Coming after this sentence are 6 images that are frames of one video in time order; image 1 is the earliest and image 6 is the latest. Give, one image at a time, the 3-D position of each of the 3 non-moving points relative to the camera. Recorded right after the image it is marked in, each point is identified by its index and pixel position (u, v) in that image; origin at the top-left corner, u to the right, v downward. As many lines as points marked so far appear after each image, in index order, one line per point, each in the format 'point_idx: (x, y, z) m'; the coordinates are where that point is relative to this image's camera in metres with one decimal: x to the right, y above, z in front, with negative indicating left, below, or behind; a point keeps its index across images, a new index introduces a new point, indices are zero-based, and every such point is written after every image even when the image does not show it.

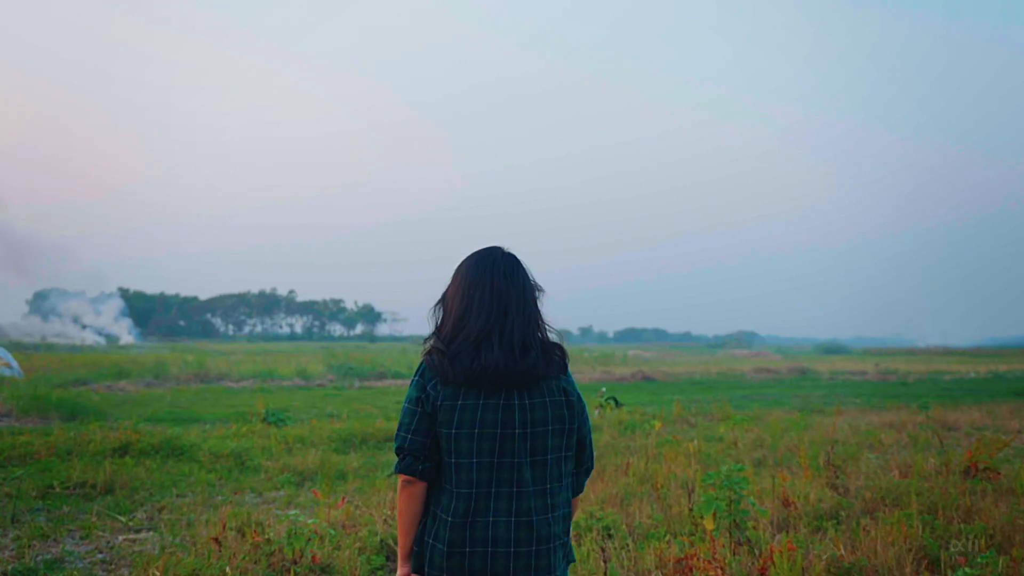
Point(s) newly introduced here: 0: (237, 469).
0: (-2.6, -1.7, +7.1) m
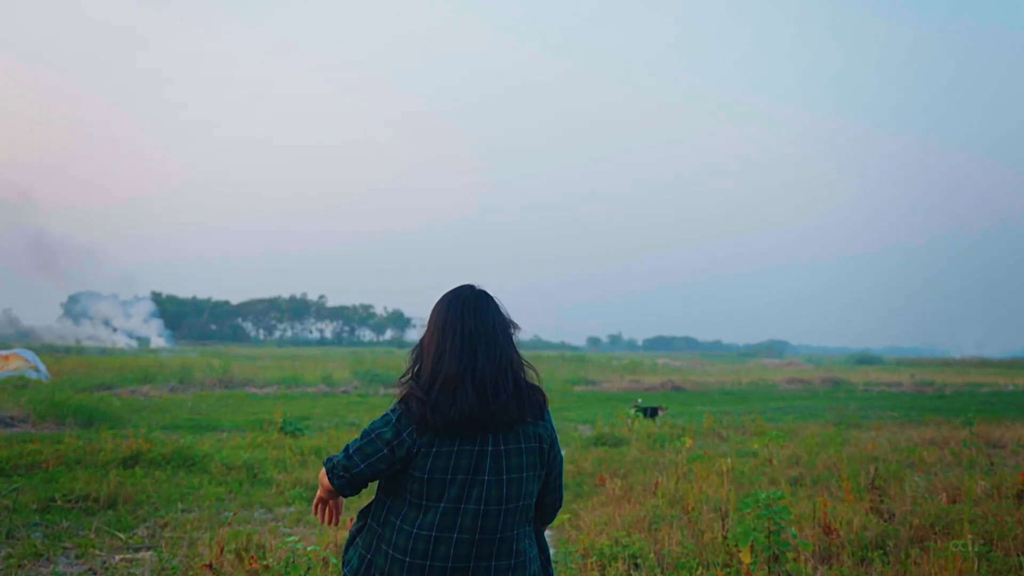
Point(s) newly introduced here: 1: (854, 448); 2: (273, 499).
0: (-2.4, -1.7, +6.9) m
1: (+4.8, -2.2, +10.7) m
2: (-2.0, -1.7, +6.3) m
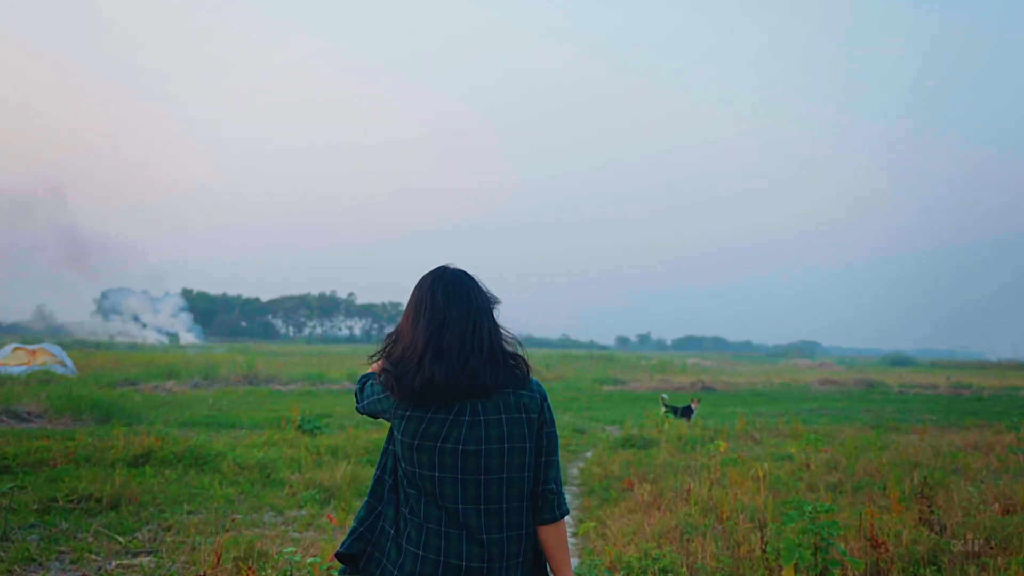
0: (-2.2, -1.7, +6.6) m
1: (+5.1, -2.2, +10.2) m
2: (-1.8, -1.7, +6.0) m
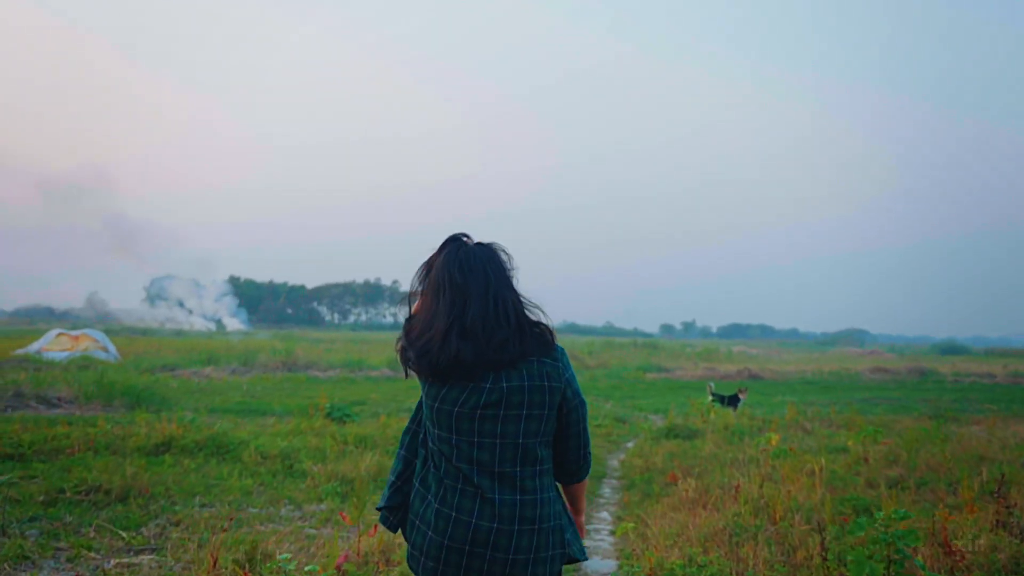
0: (-1.9, -1.5, +6.3) m
1: (+5.5, -1.9, +9.5) m
2: (-1.6, -1.5, +5.7) m
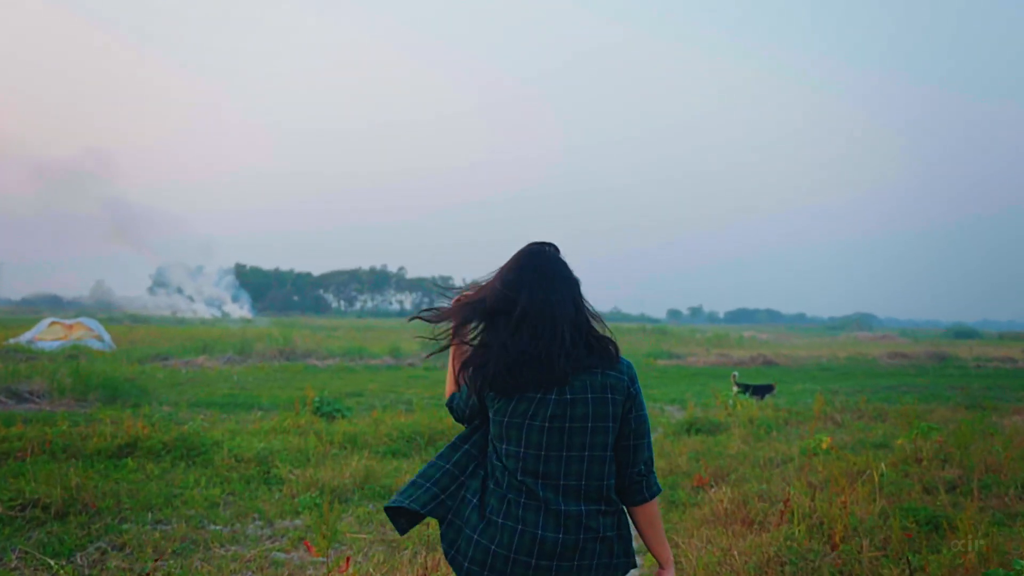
0: (-1.9, -1.4, +5.6) m
1: (+5.6, -1.7, +8.7) m
2: (-1.5, -1.4, +5.0) m
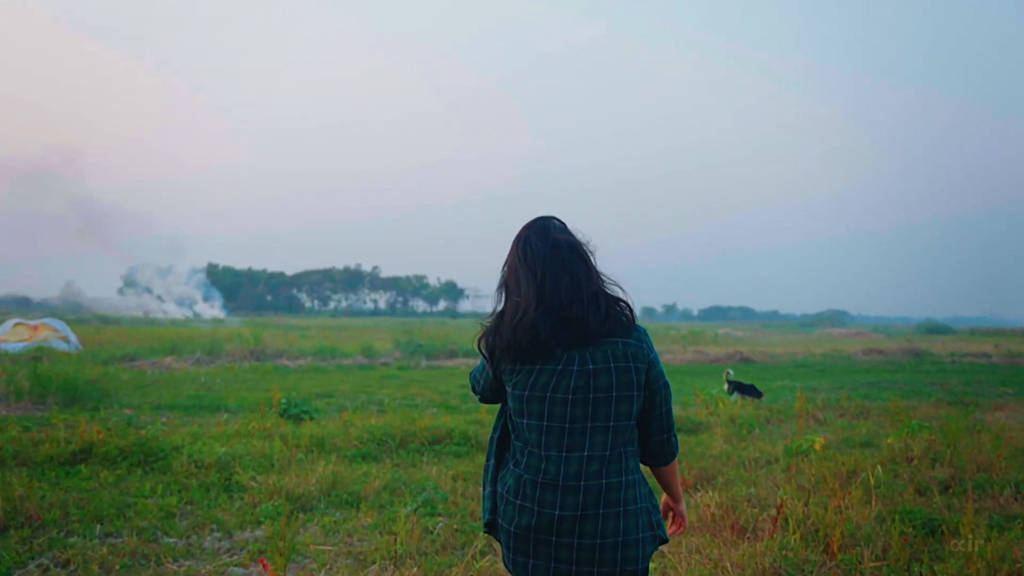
0: (-2.0, -1.4, +5.2) m
1: (+5.3, -1.7, +8.6) m
2: (-1.7, -1.4, +4.6) m
